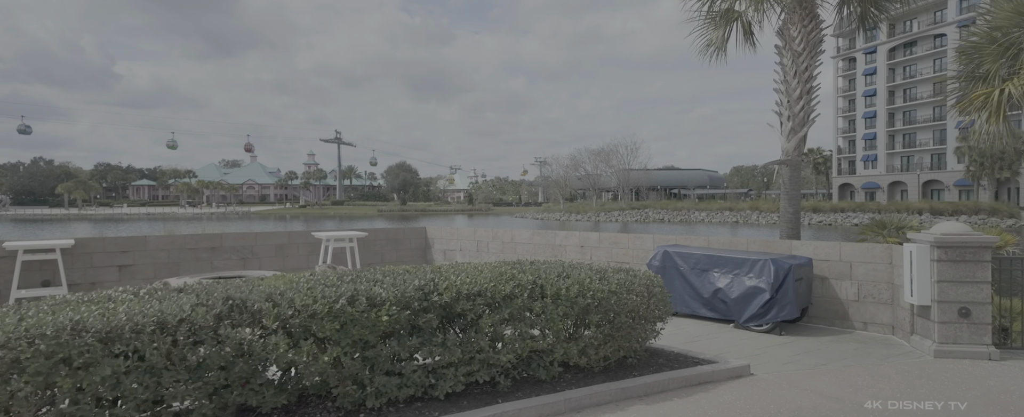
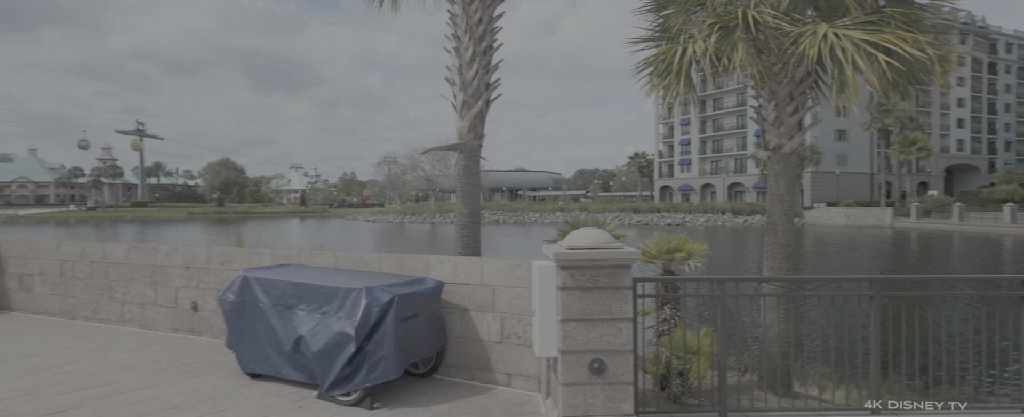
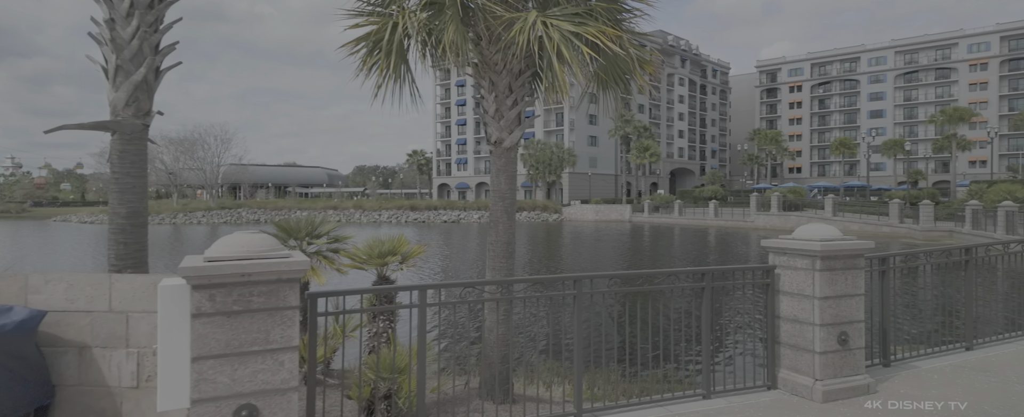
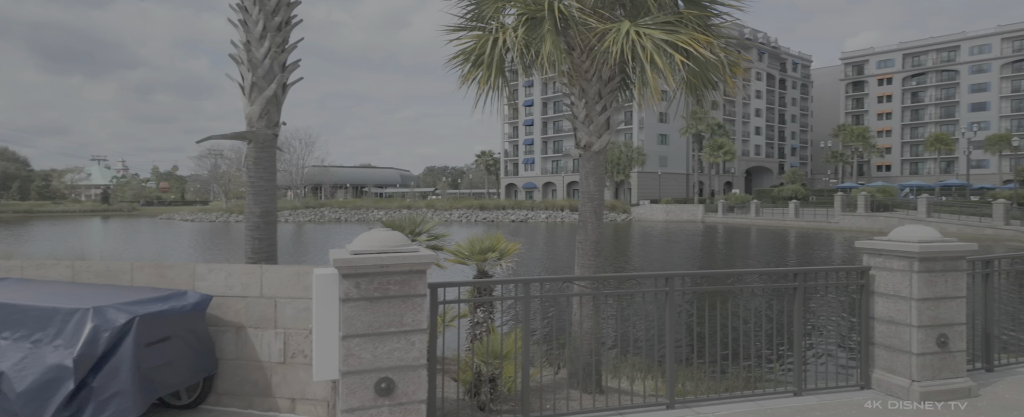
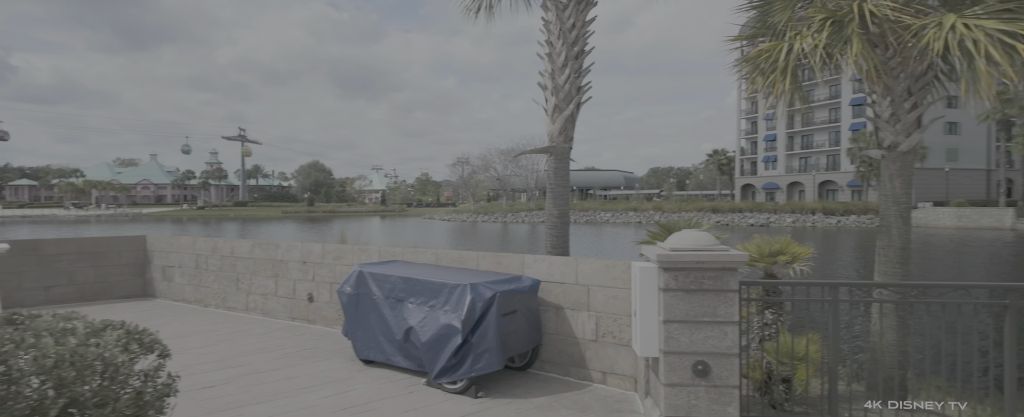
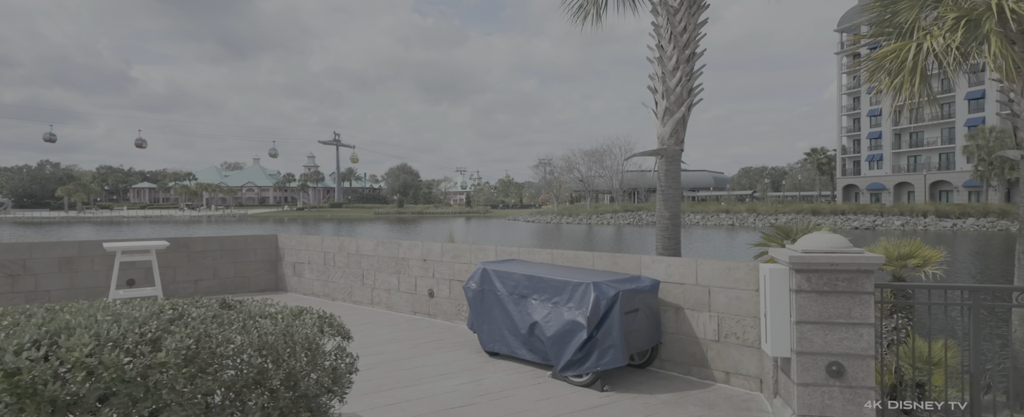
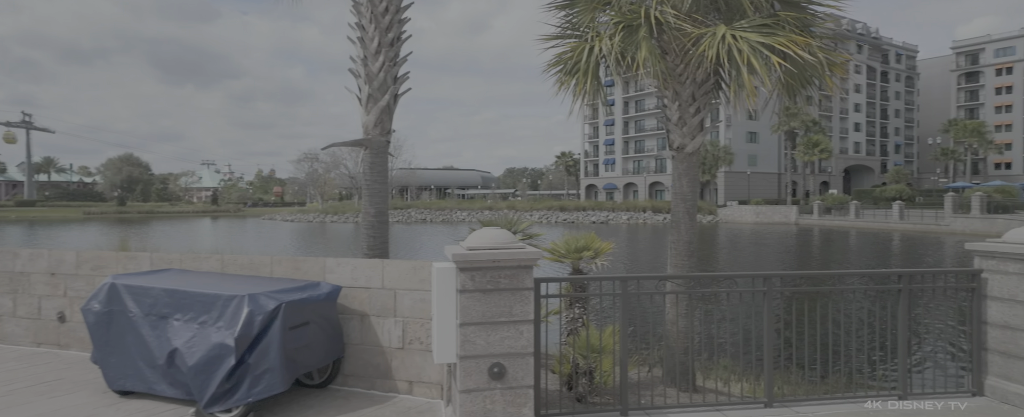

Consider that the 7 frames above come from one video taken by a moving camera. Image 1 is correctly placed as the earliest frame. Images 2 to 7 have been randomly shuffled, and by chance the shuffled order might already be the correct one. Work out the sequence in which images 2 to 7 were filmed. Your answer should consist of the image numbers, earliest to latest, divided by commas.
6, 5, 2, 7, 4, 3
